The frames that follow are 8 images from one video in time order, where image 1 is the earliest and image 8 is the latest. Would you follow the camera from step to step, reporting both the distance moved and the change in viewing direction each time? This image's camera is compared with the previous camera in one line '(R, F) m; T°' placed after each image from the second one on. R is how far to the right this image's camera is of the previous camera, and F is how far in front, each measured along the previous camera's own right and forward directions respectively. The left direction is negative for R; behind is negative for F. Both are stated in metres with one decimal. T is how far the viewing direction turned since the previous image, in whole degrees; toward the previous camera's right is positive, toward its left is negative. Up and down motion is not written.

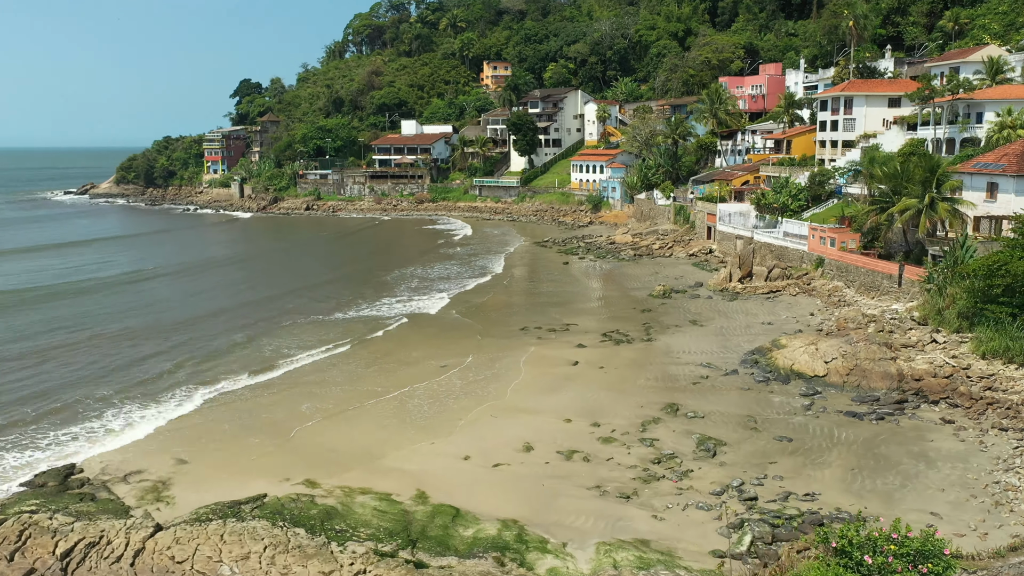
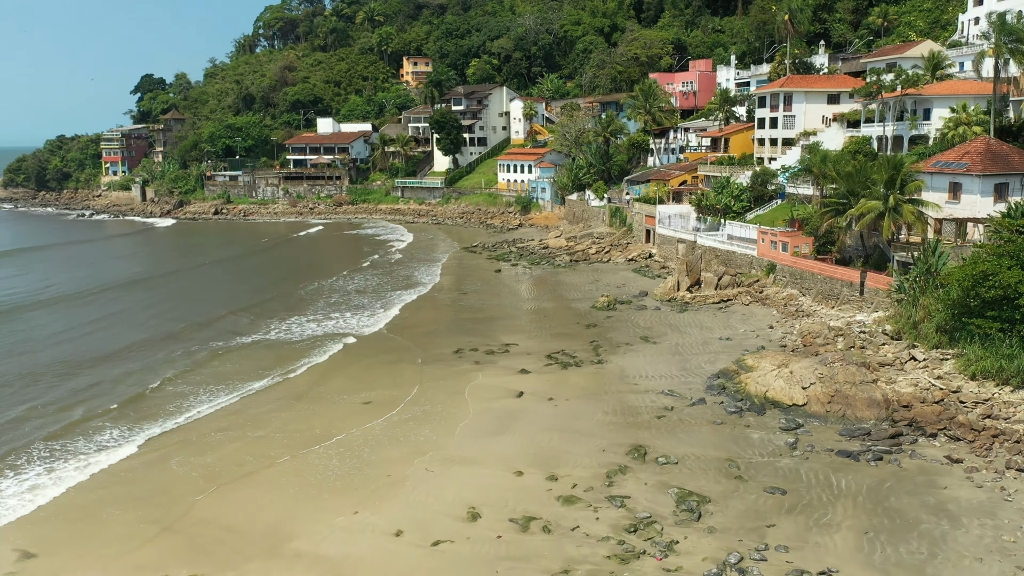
(-0.4, +4.6) m; +5°
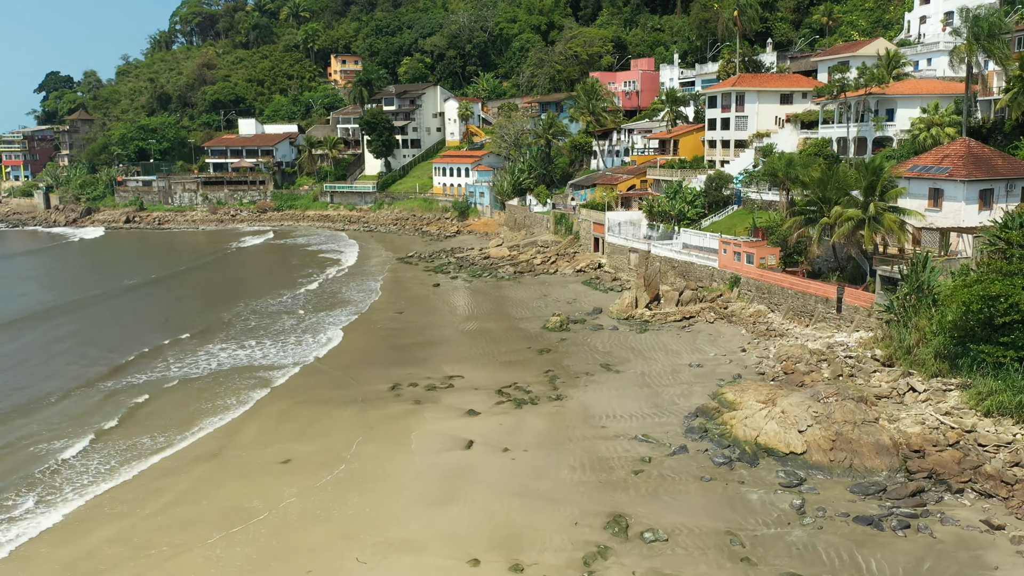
(-0.3, +4.6) m; +4°
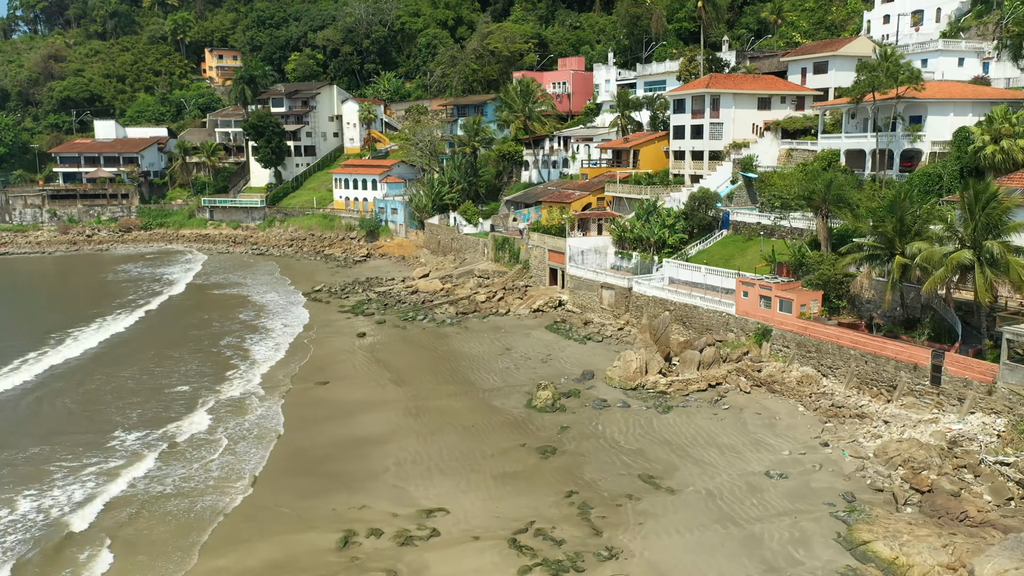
(-3.2, +10.9) m; +8°
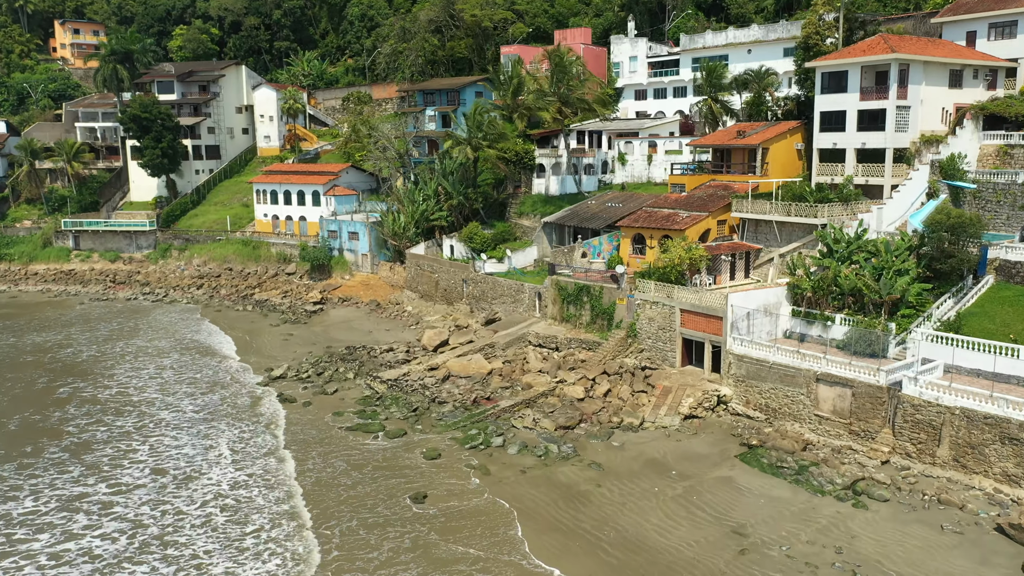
(-8.3, +19.6) m; +9°
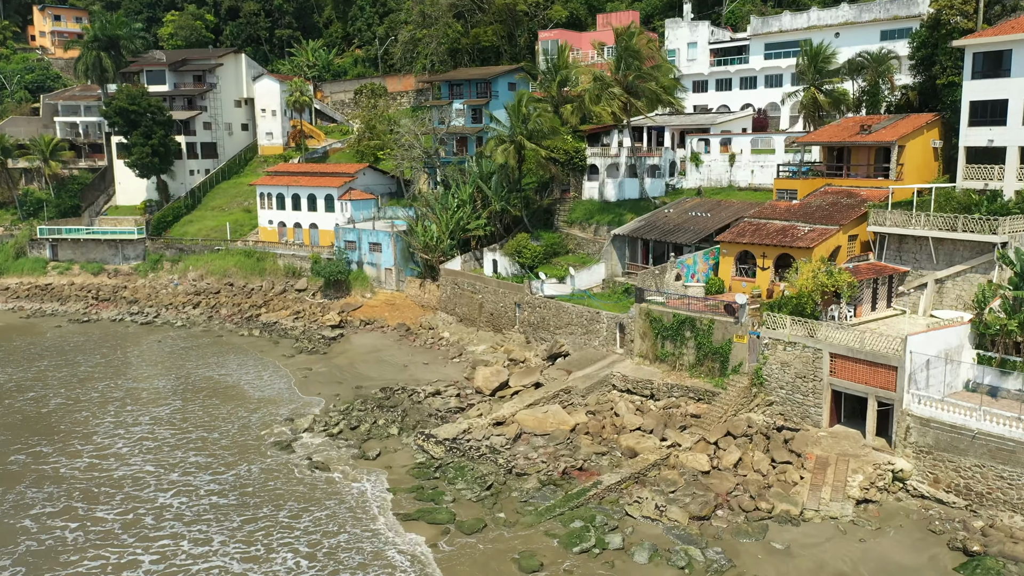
(-3.1, +6.9) m; +1°
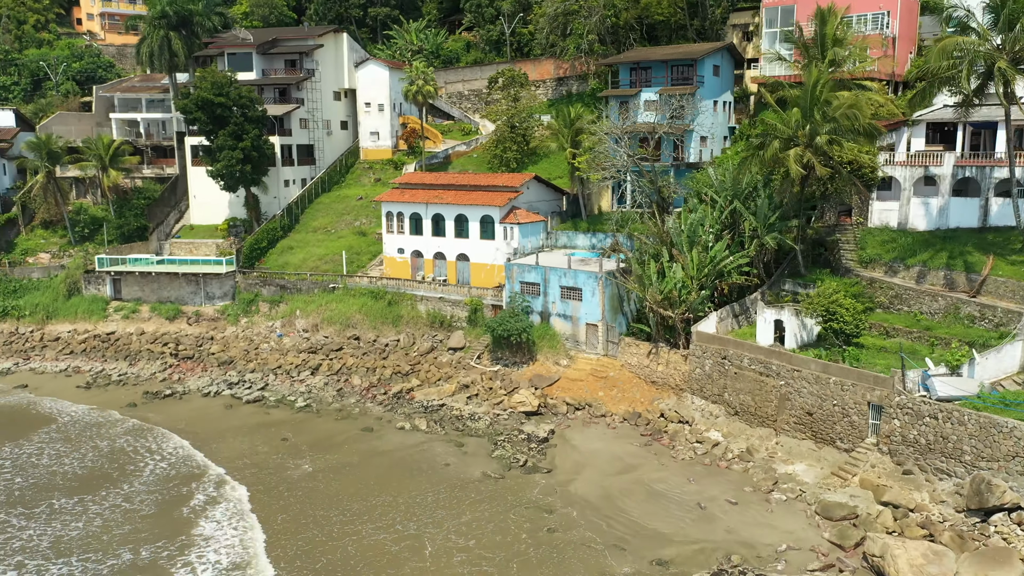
(-8.7, +12.8) m; -2°
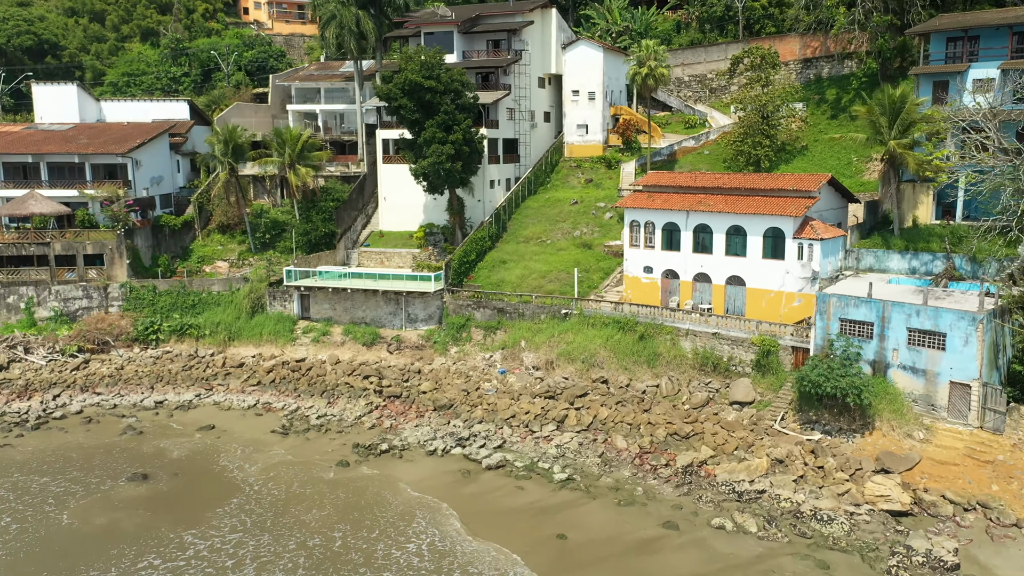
(-6.0, +7.2) m; -8°
